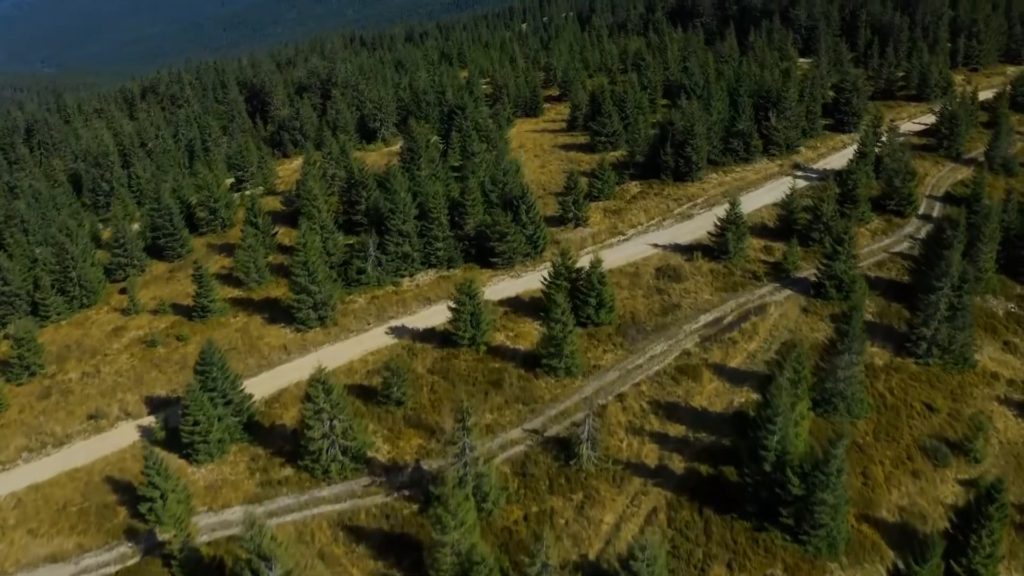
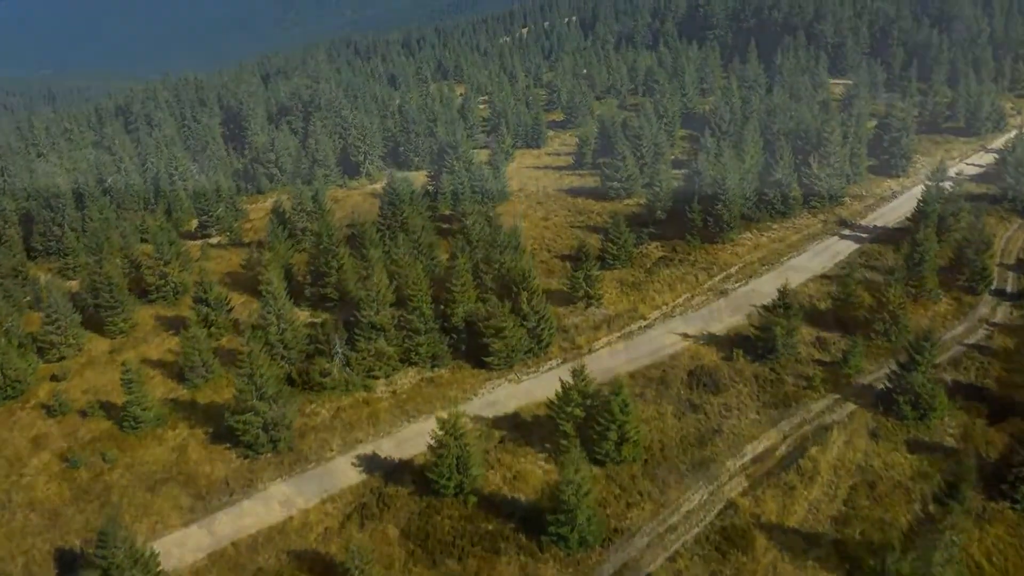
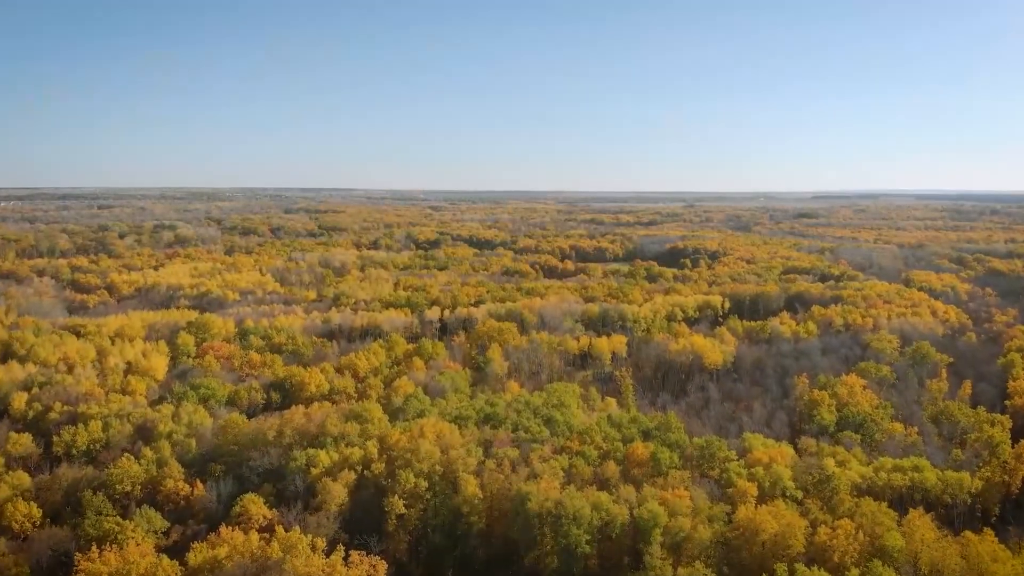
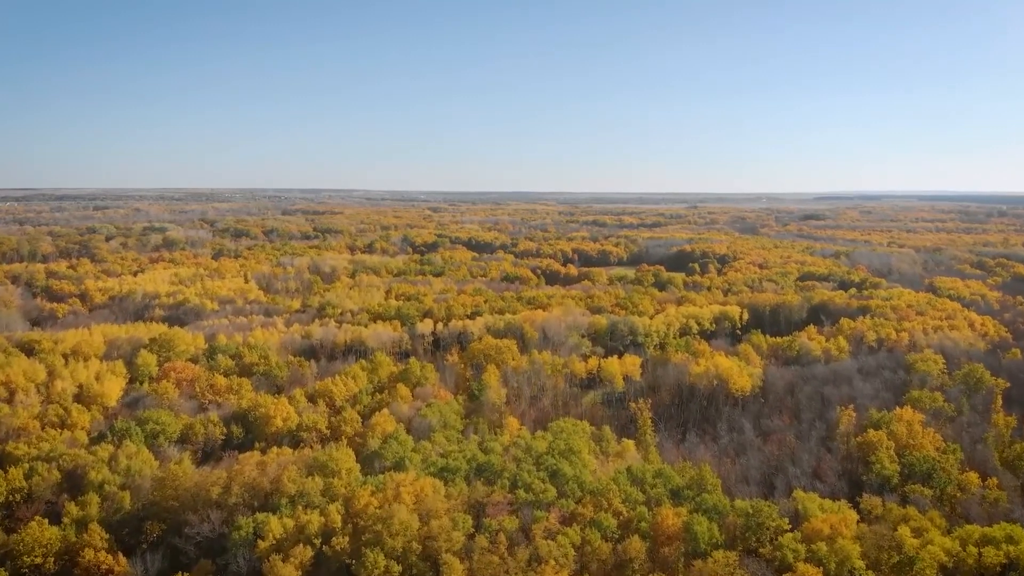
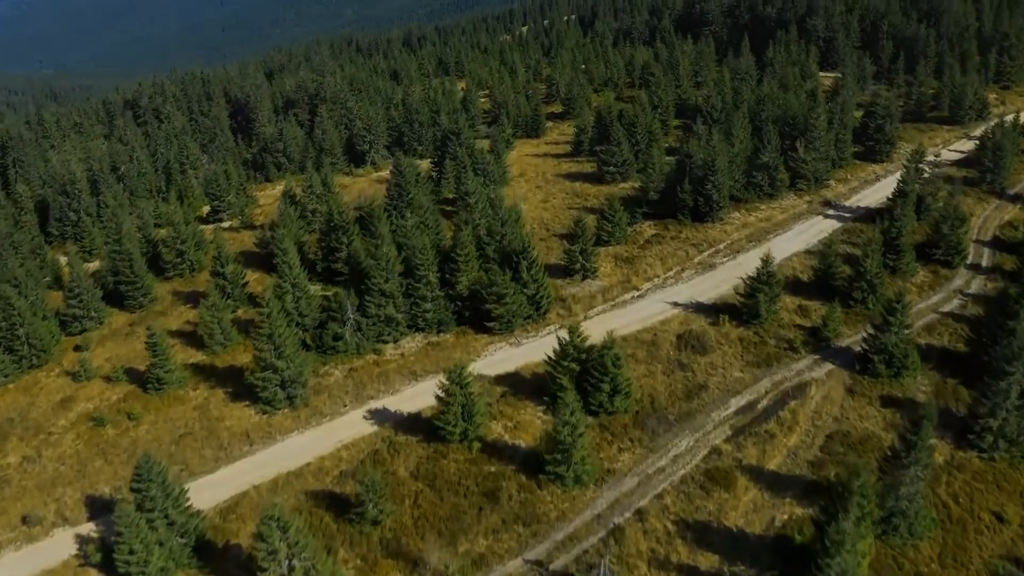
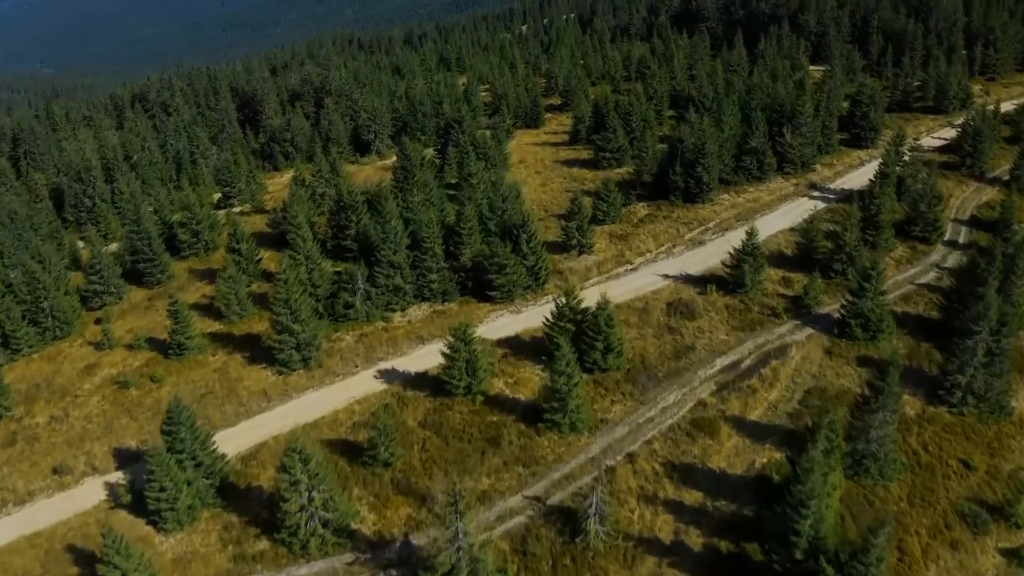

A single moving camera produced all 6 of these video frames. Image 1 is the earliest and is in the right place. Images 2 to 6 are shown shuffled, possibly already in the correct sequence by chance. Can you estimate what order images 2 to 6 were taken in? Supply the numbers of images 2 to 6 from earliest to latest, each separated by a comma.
6, 5, 2, 3, 4
